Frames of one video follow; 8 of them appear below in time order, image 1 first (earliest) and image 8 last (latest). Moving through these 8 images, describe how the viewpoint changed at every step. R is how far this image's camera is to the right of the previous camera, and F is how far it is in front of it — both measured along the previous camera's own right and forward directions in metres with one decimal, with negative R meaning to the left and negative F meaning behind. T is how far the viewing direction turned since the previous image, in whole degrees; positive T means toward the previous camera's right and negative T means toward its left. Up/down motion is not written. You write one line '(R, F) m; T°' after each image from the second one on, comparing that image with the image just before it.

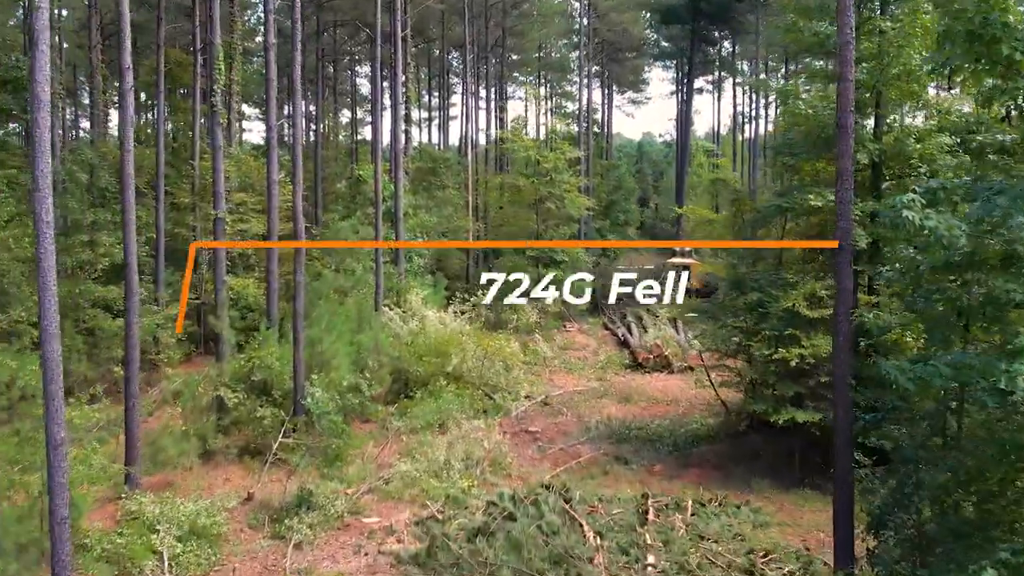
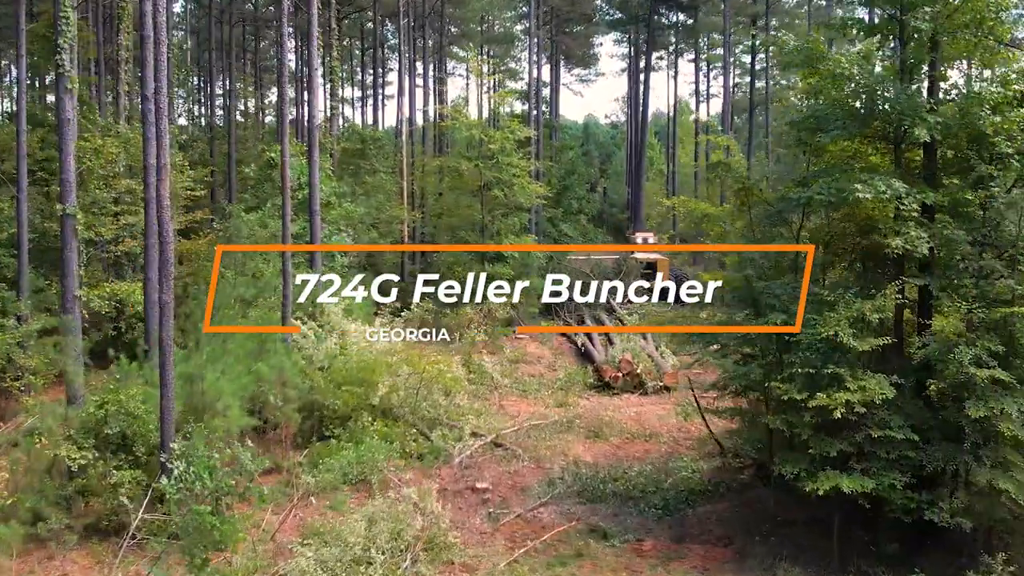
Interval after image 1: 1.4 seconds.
(0.0, +3.1) m; +3°
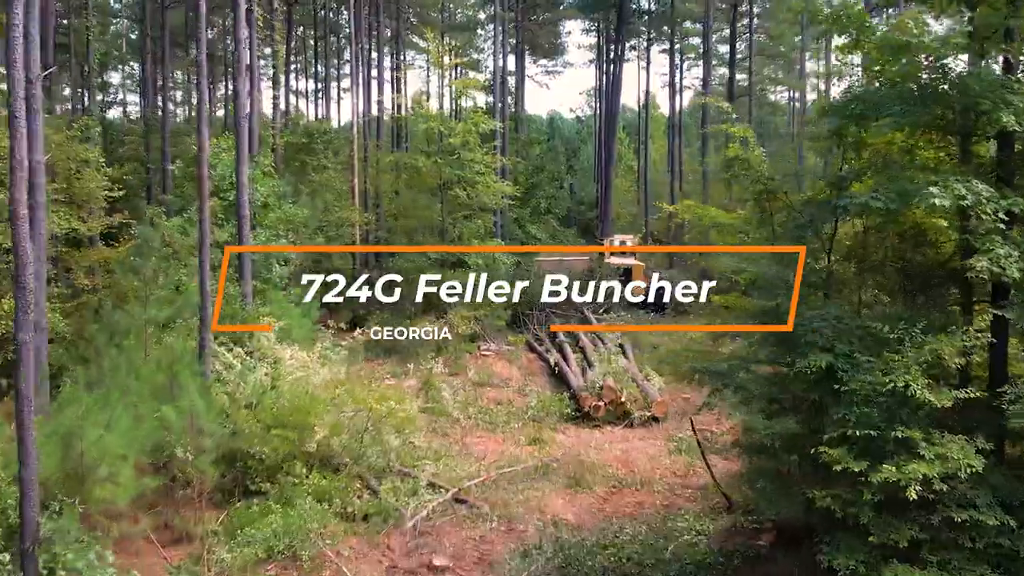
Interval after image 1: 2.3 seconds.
(0.0, +2.1) m; +2°
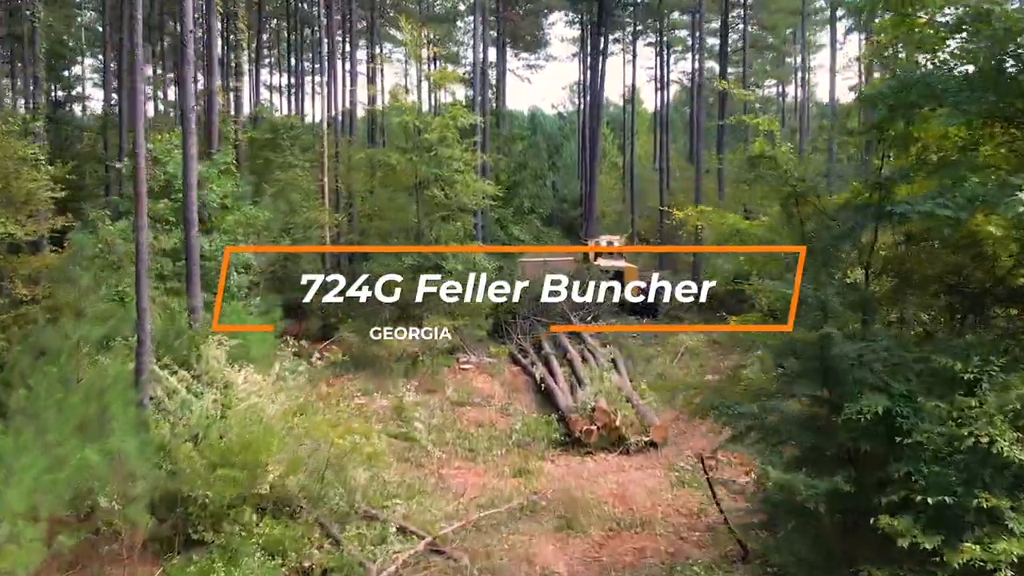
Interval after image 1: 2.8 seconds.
(0.0, +1.3) m; +1°
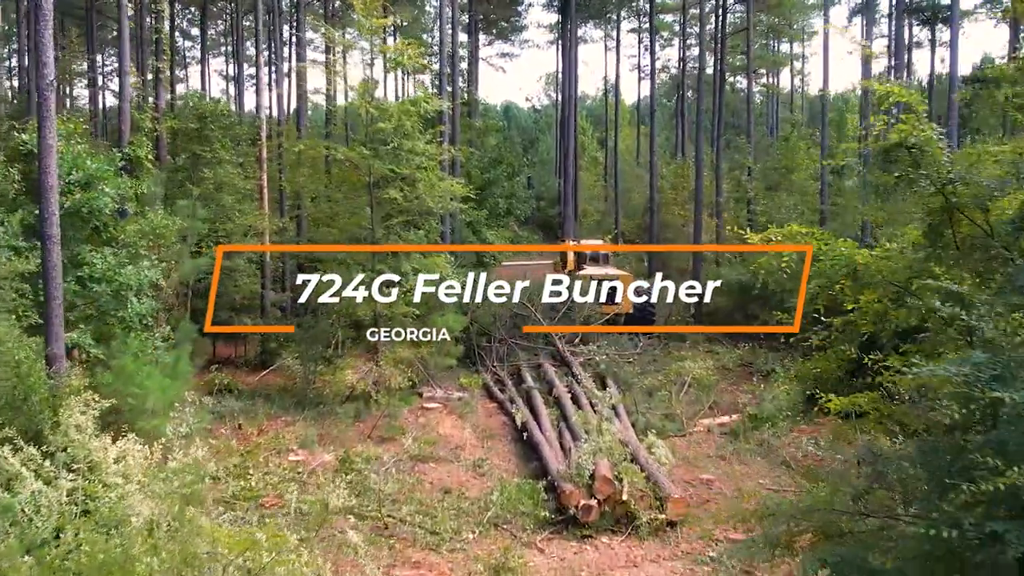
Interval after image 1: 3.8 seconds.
(0.0, +2.8) m; +1°
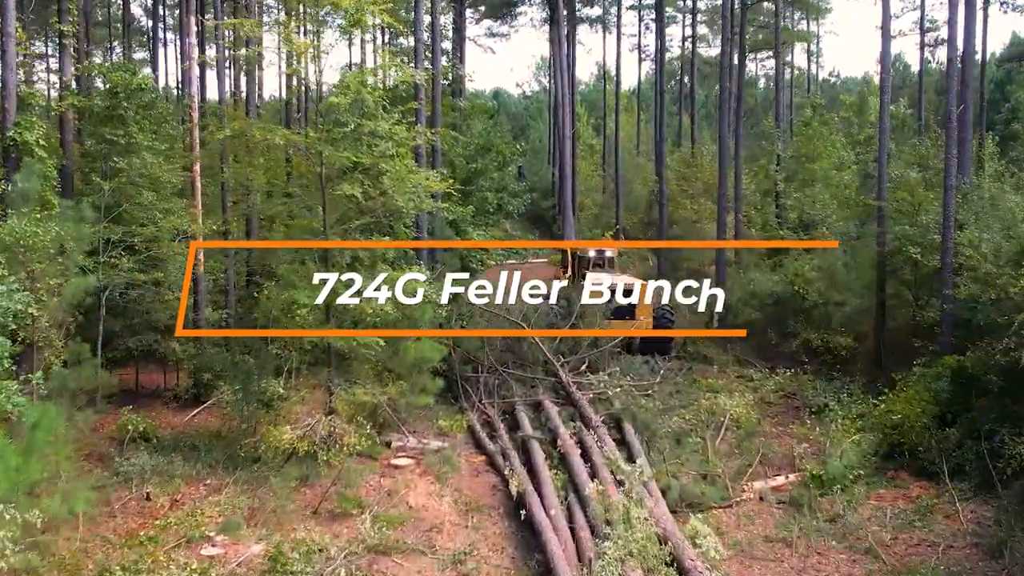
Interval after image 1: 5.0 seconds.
(0.0, +2.9) m; 0°
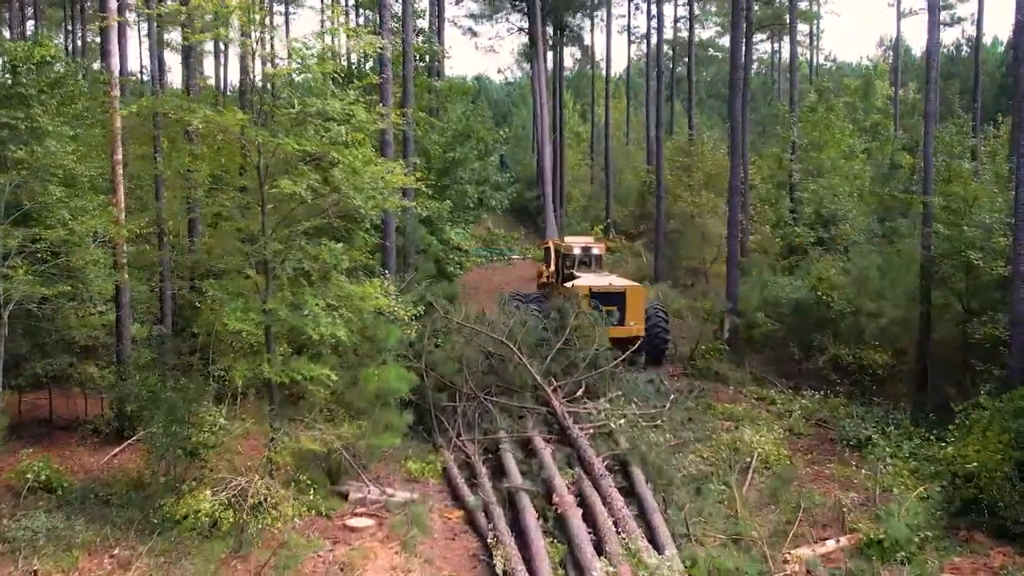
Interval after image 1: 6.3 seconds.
(0.0, +2.0) m; +1°
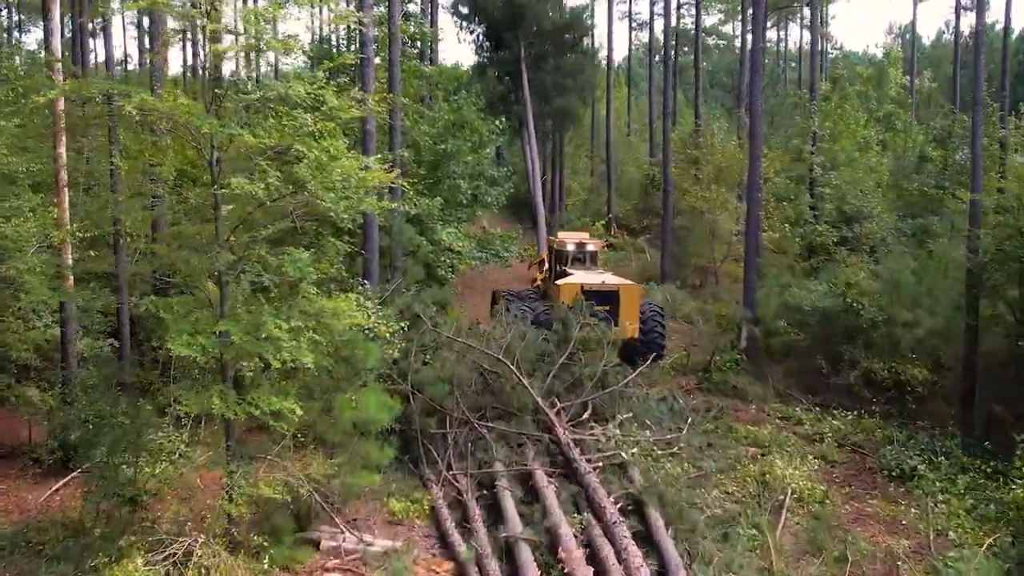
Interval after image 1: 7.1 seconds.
(0.0, +1.2) m; 0°
